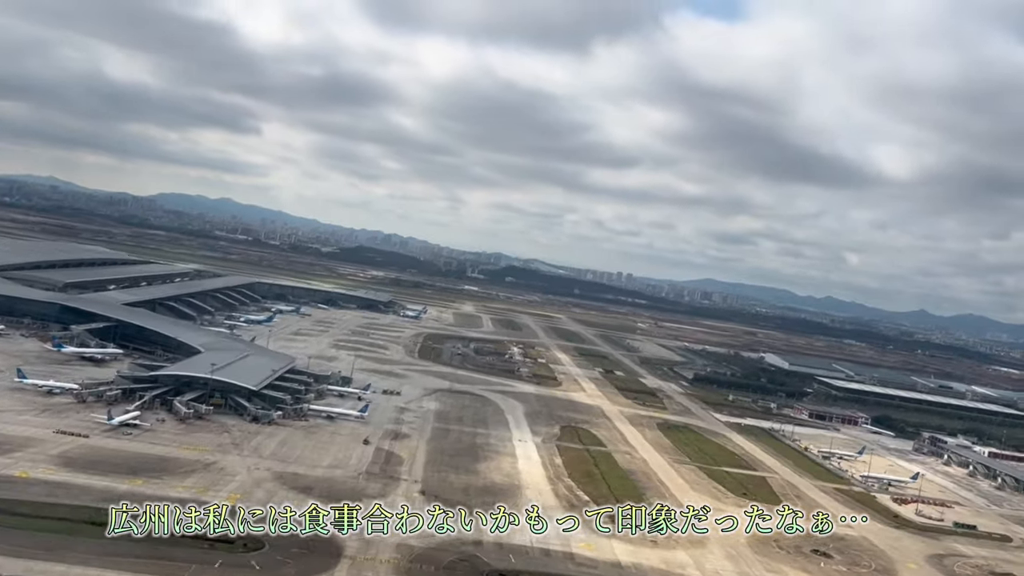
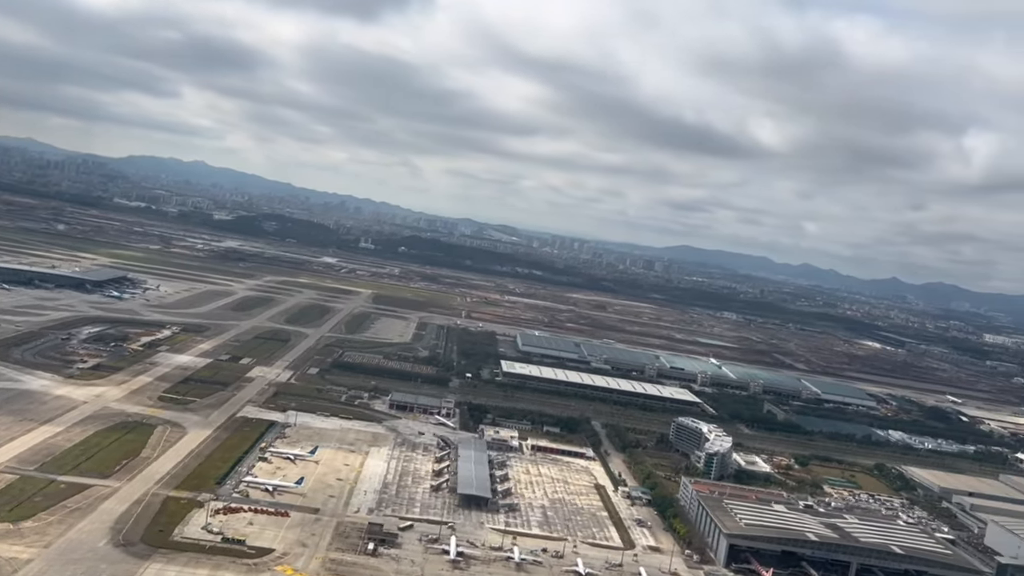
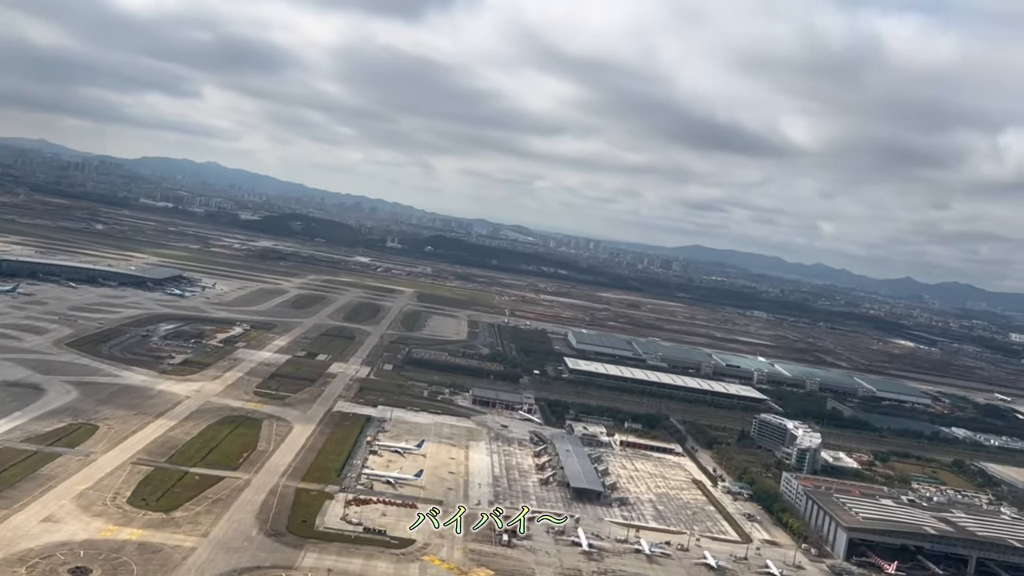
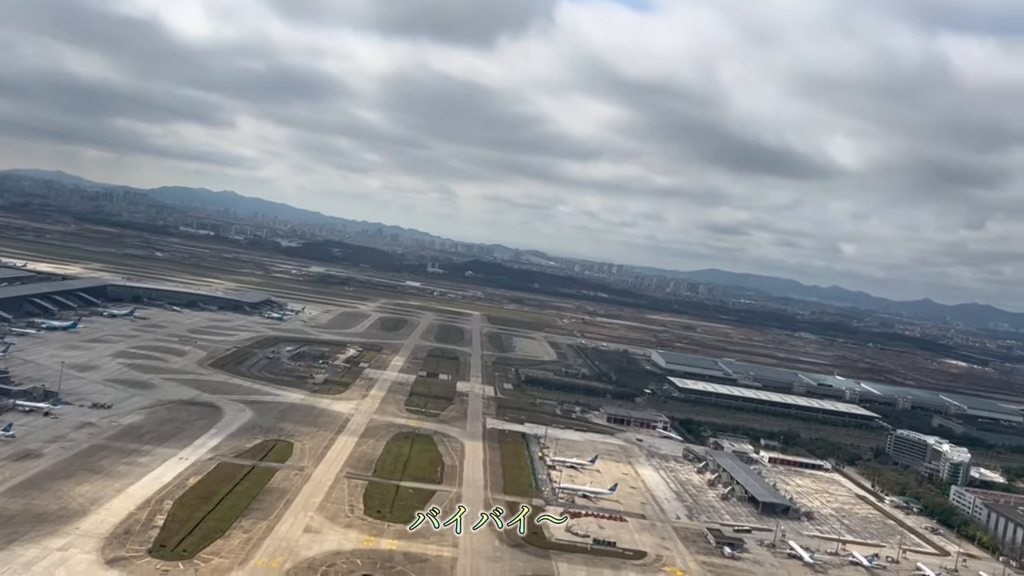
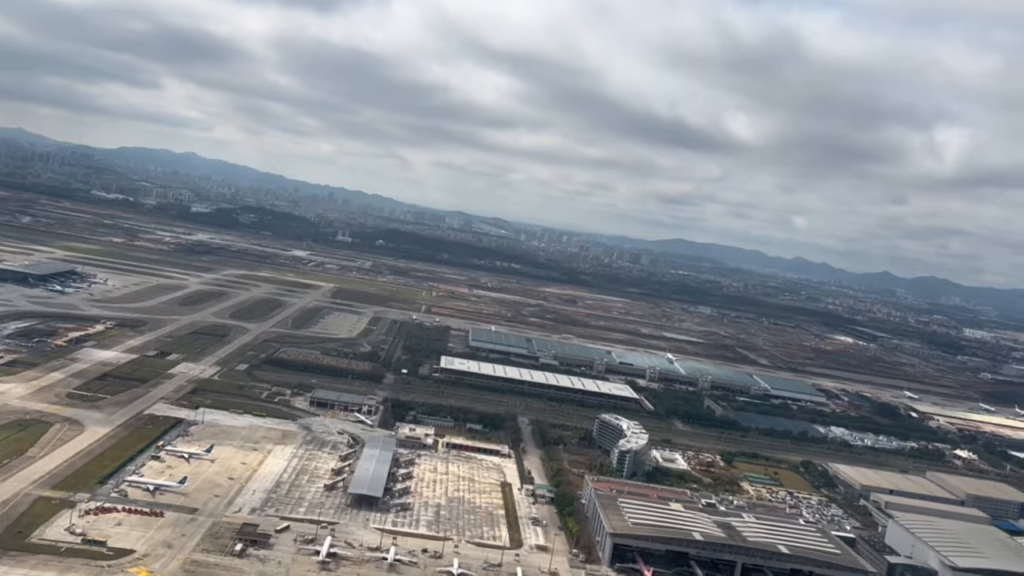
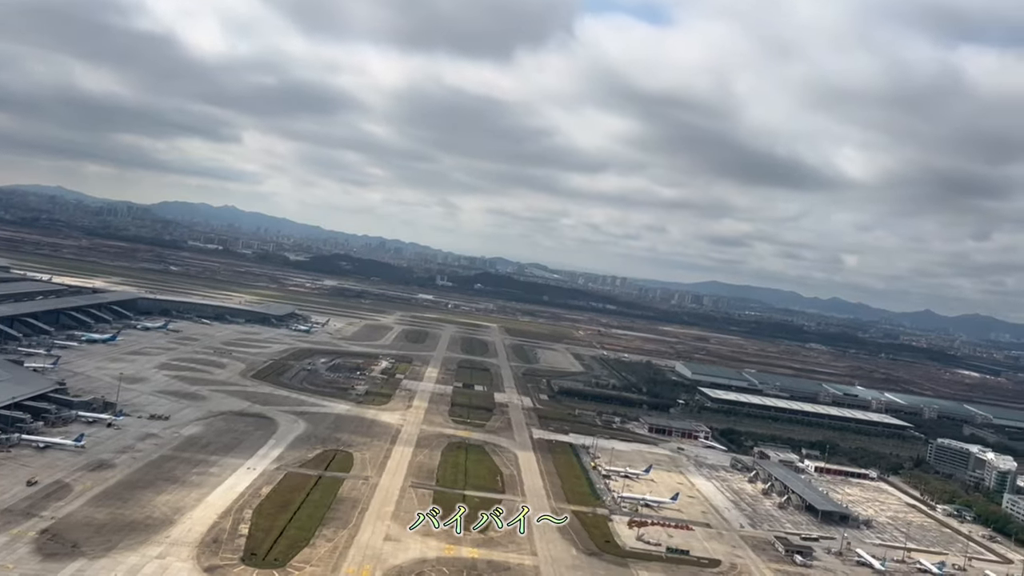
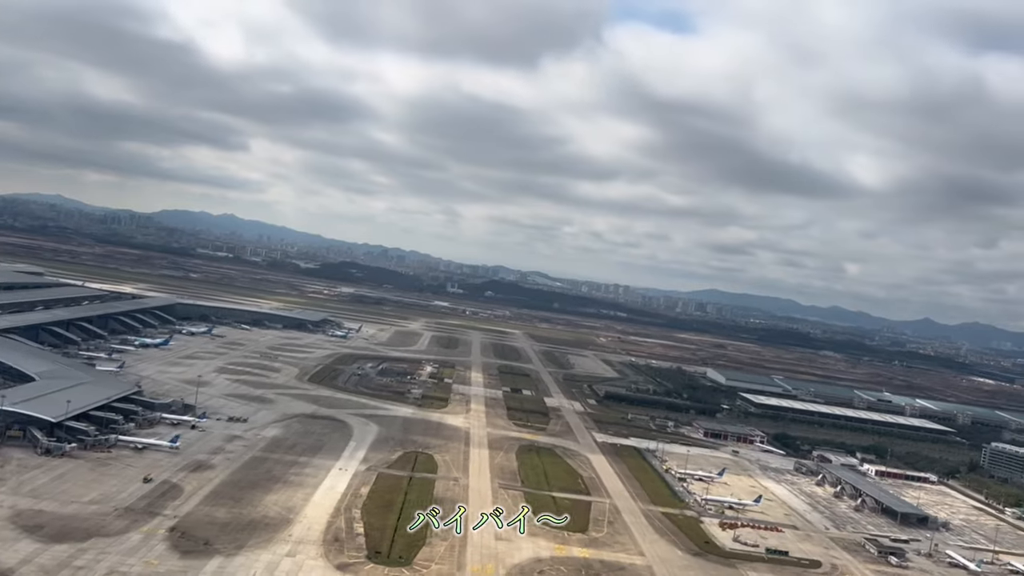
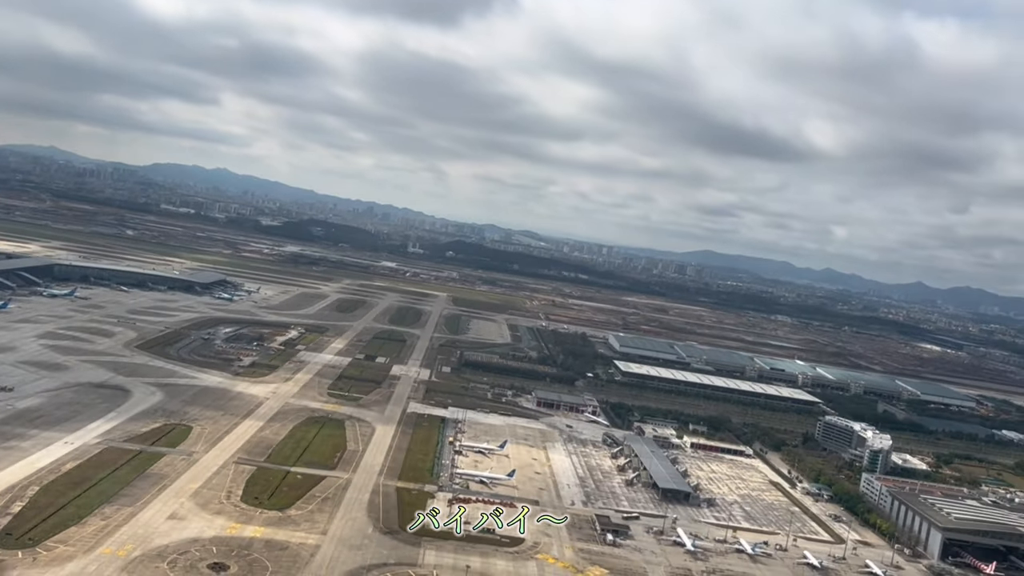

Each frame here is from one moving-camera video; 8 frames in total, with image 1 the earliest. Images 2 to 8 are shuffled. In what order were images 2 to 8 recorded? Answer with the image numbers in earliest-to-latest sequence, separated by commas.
7, 6, 4, 8, 3, 2, 5
